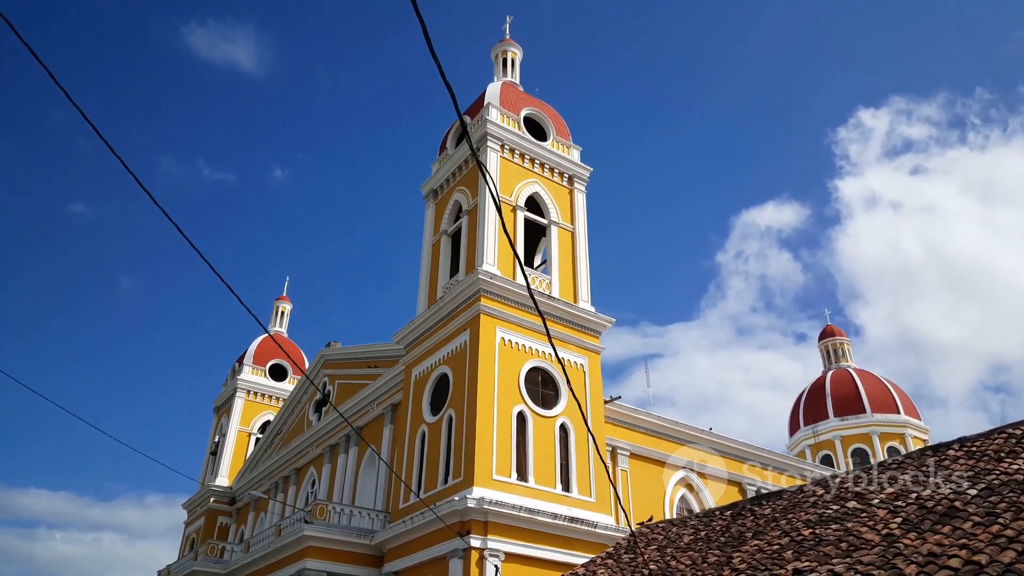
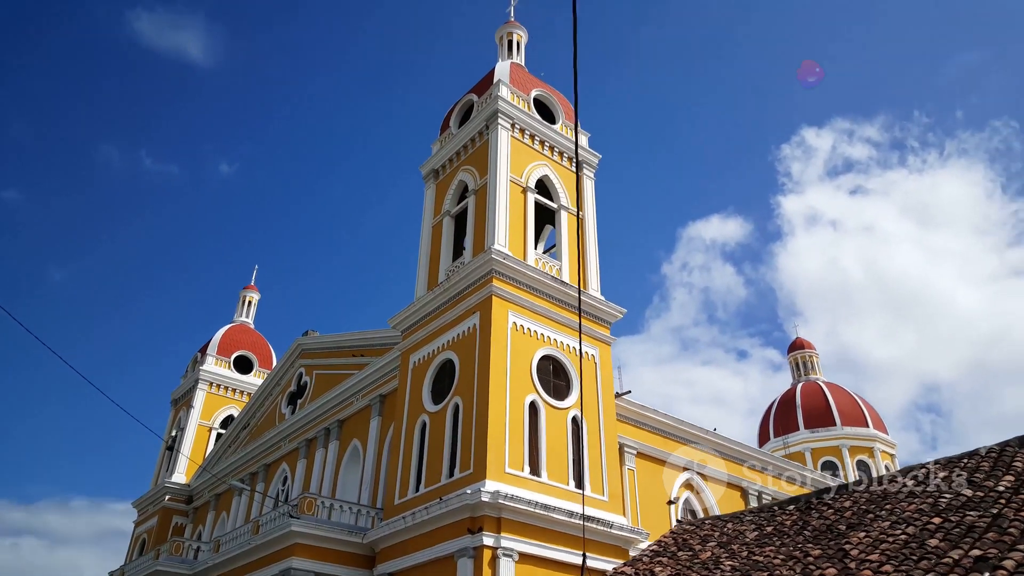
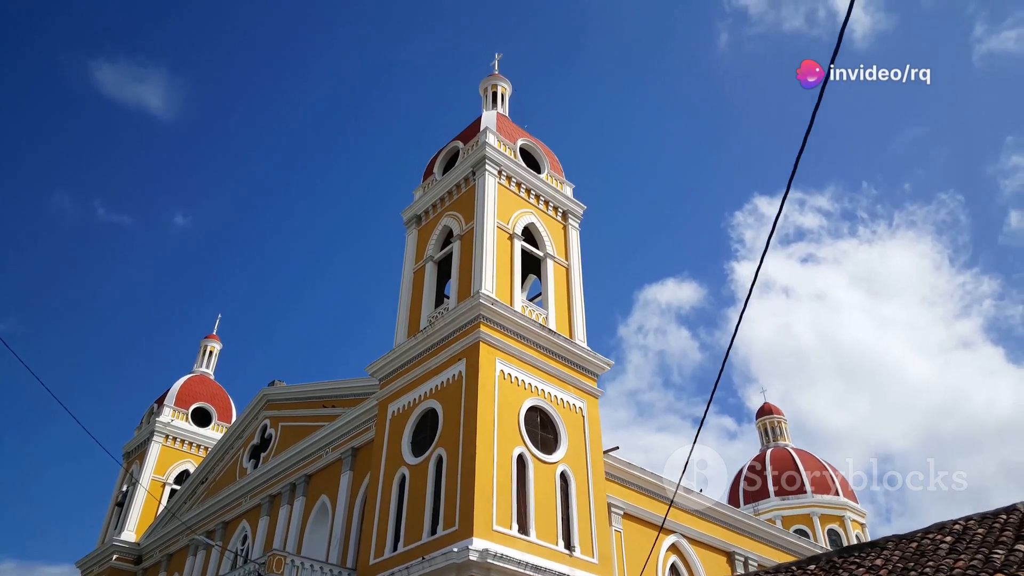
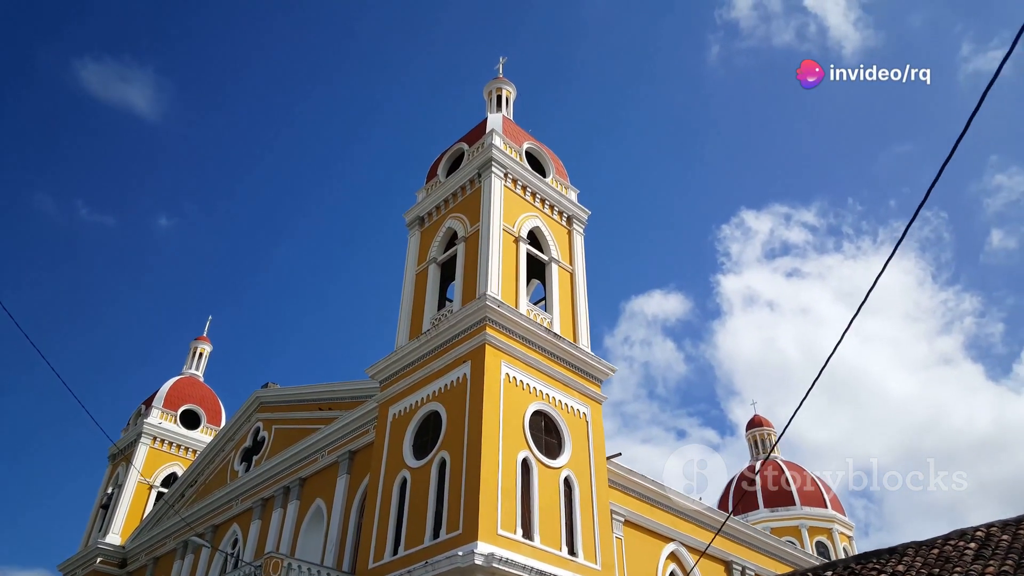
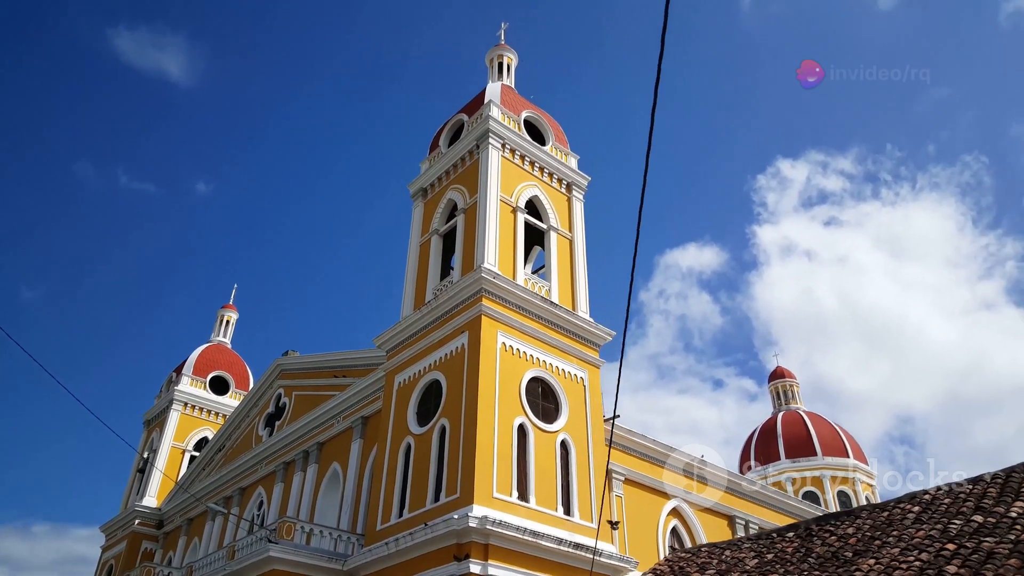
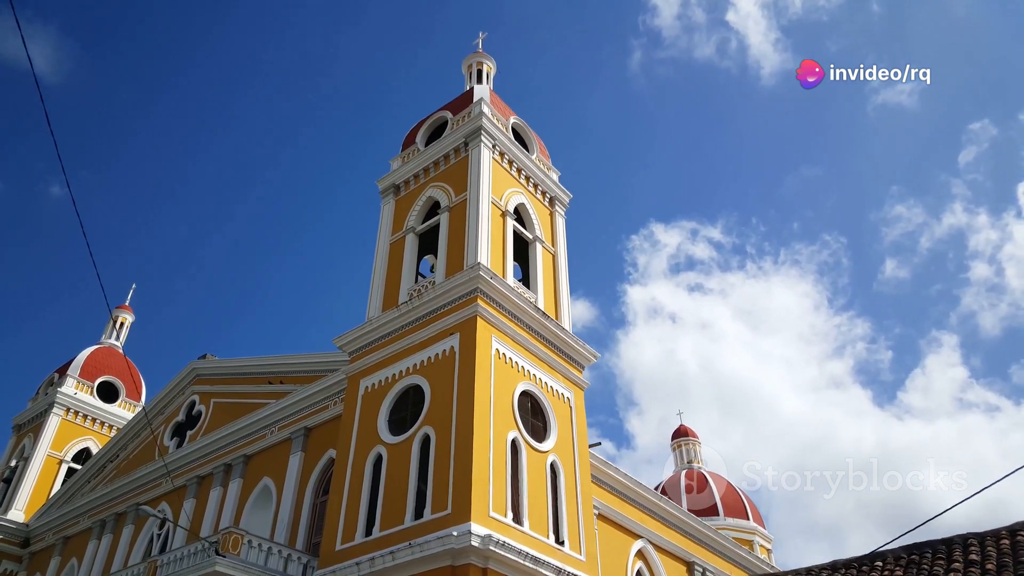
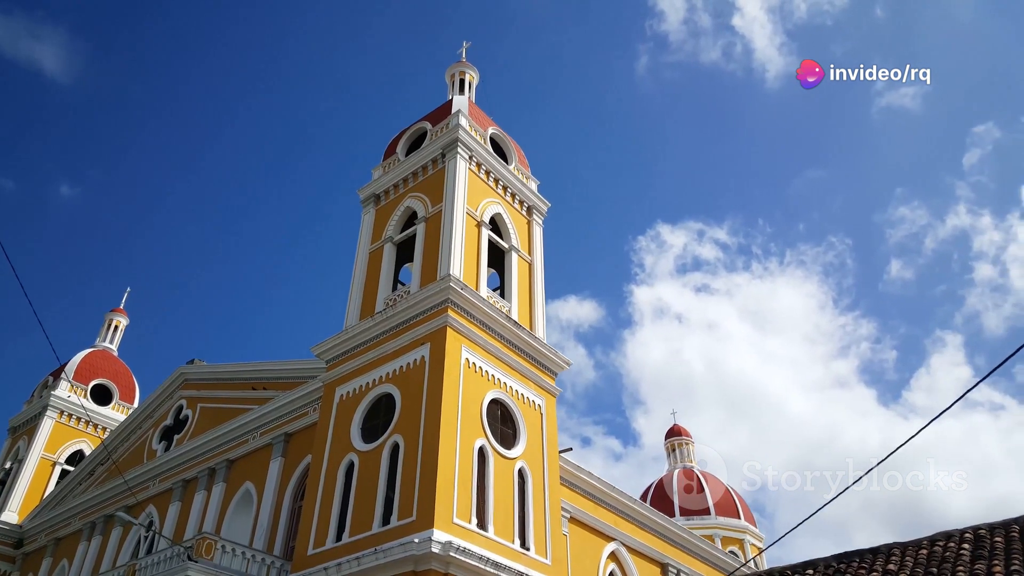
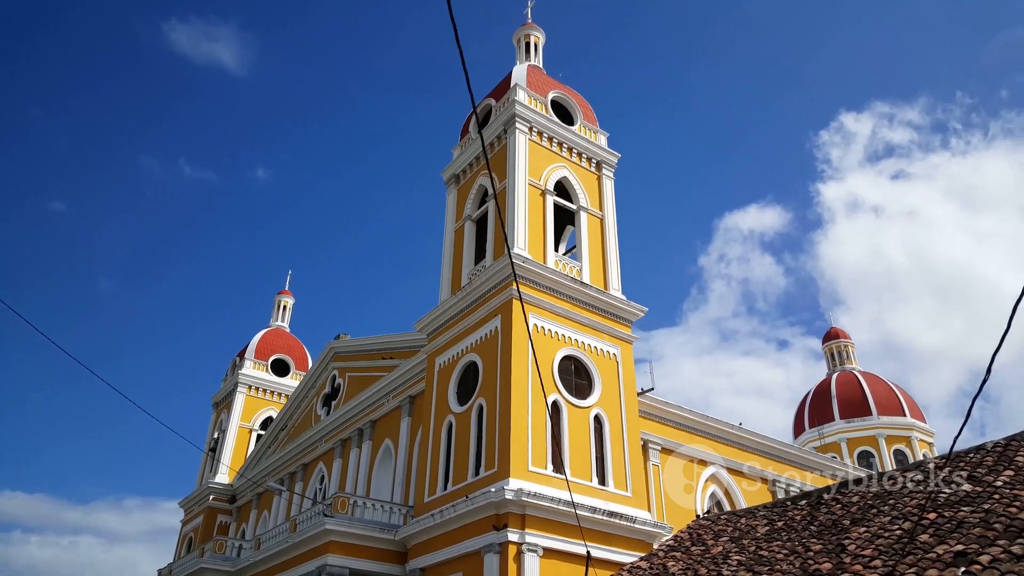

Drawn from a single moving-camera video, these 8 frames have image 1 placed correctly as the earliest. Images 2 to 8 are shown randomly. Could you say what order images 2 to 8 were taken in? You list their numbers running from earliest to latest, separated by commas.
8, 2, 5, 3, 4, 7, 6
